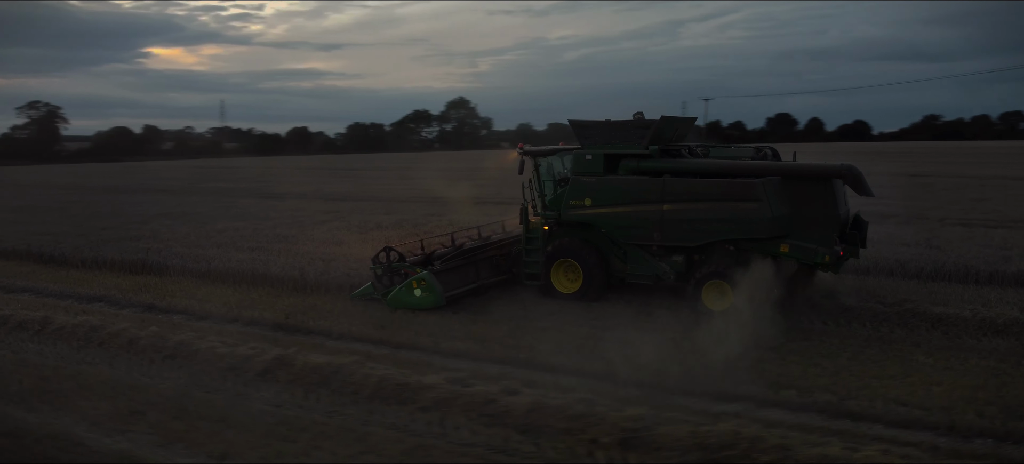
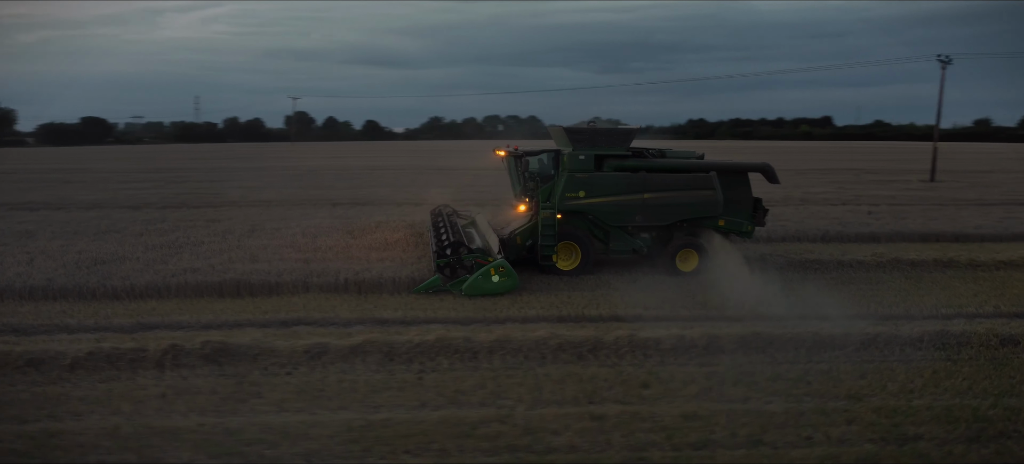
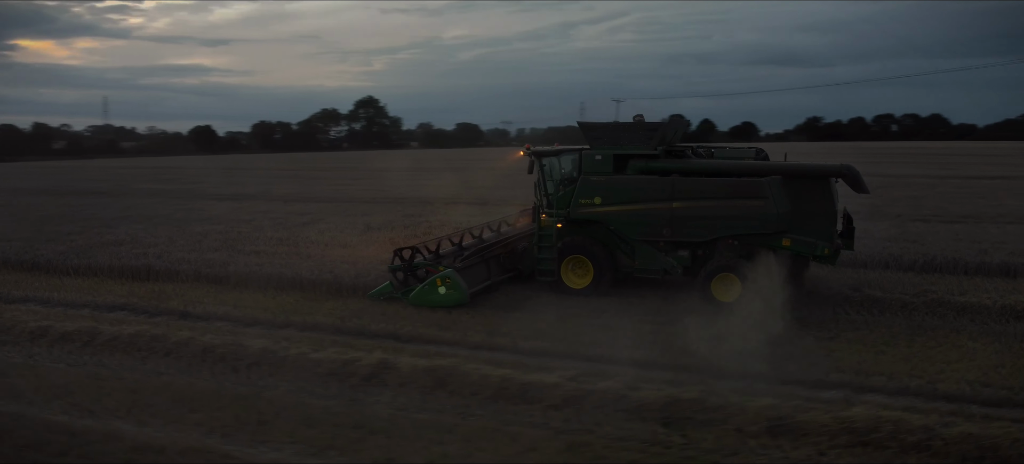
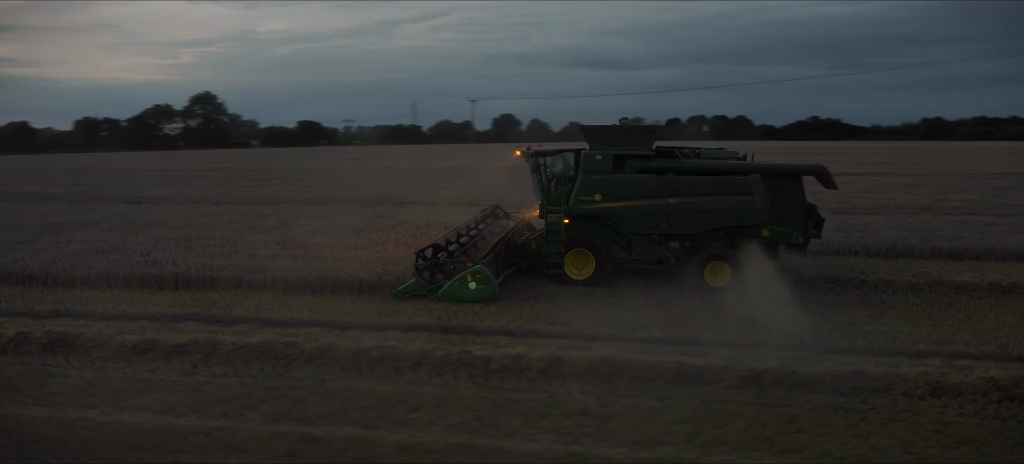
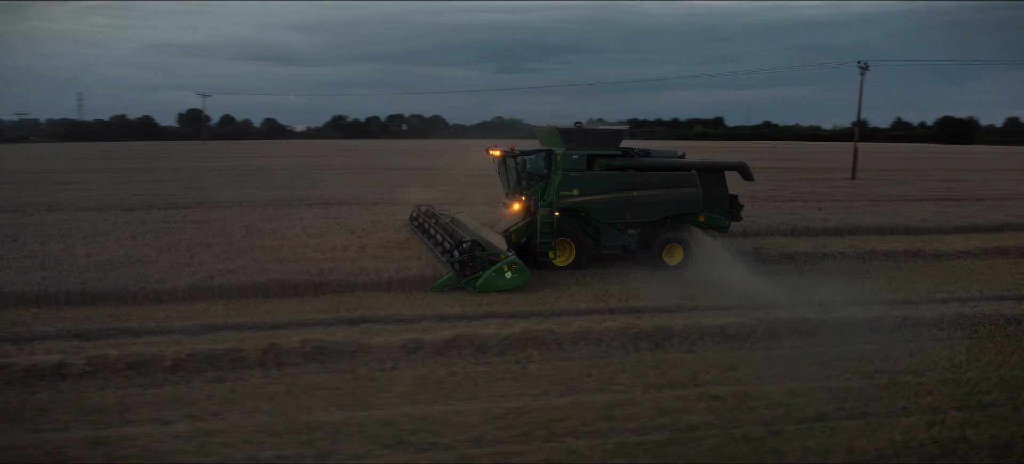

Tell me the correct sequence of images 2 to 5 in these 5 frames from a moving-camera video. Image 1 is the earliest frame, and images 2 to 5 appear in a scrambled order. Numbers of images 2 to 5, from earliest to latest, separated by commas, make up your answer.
3, 4, 2, 5
